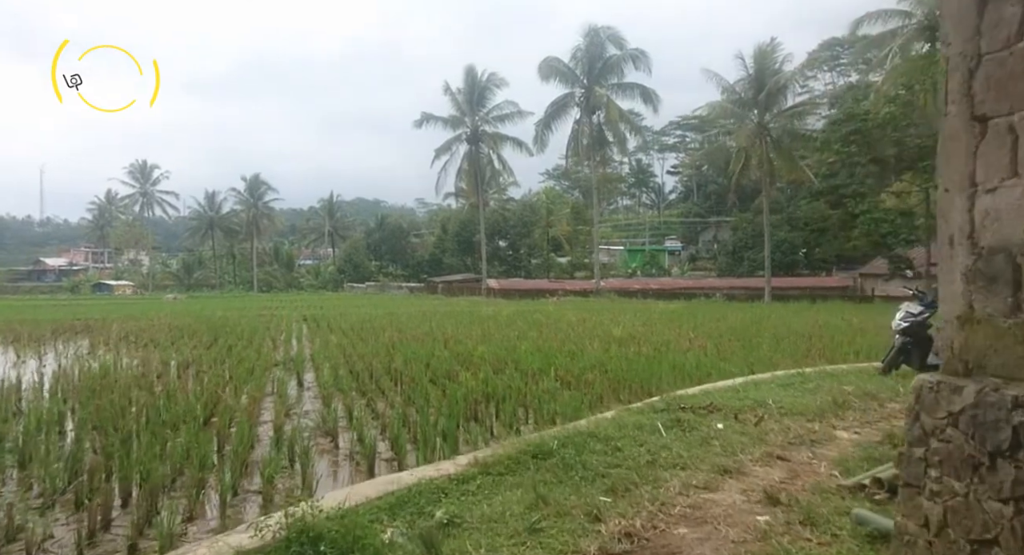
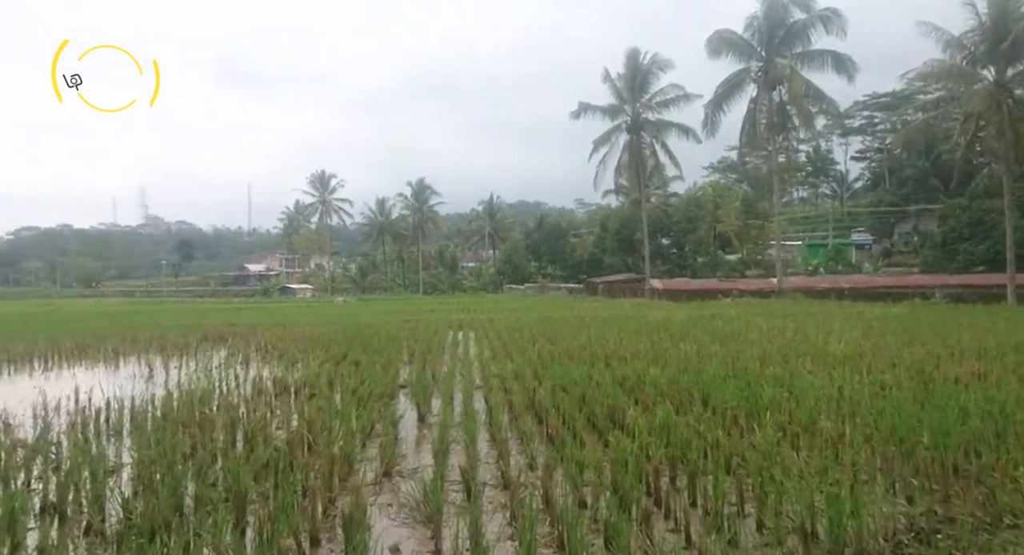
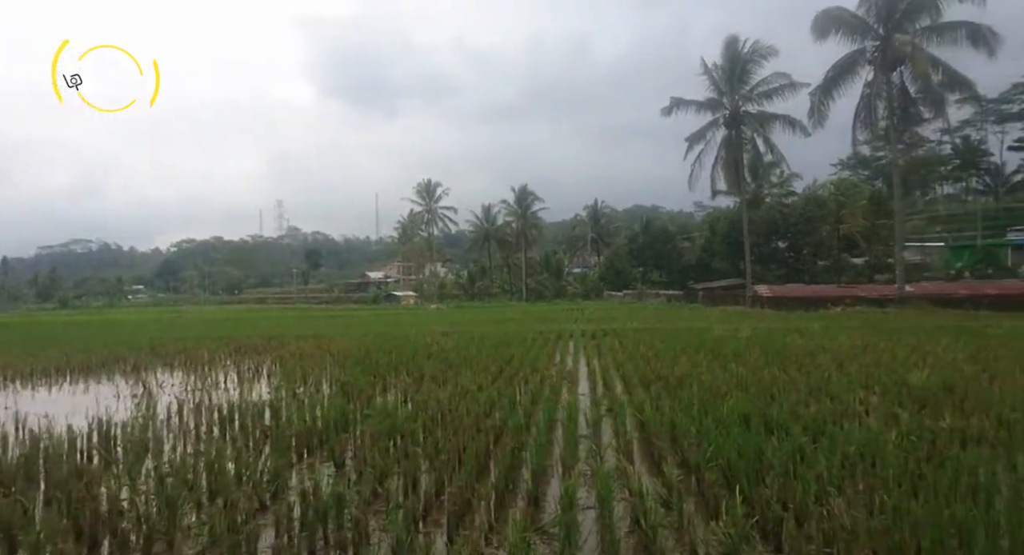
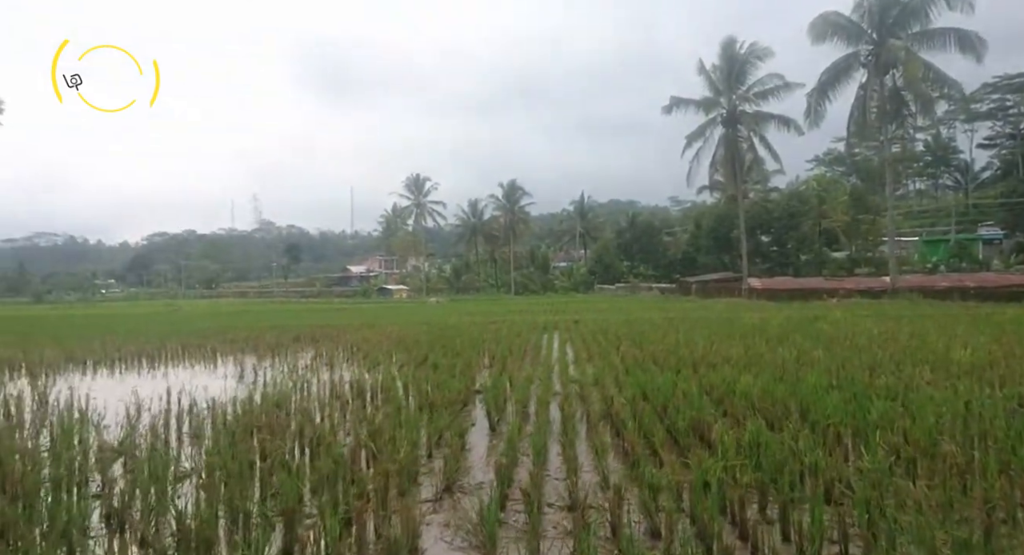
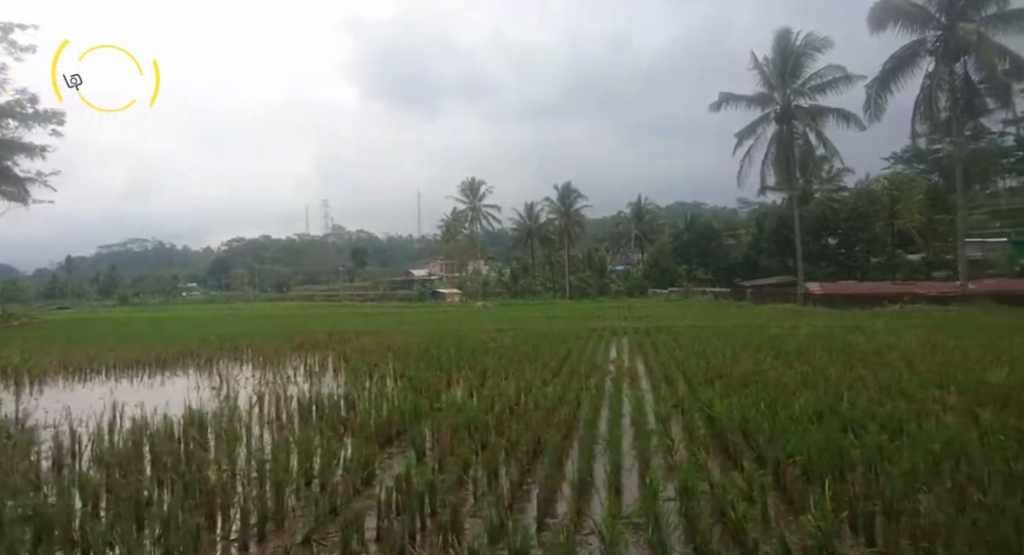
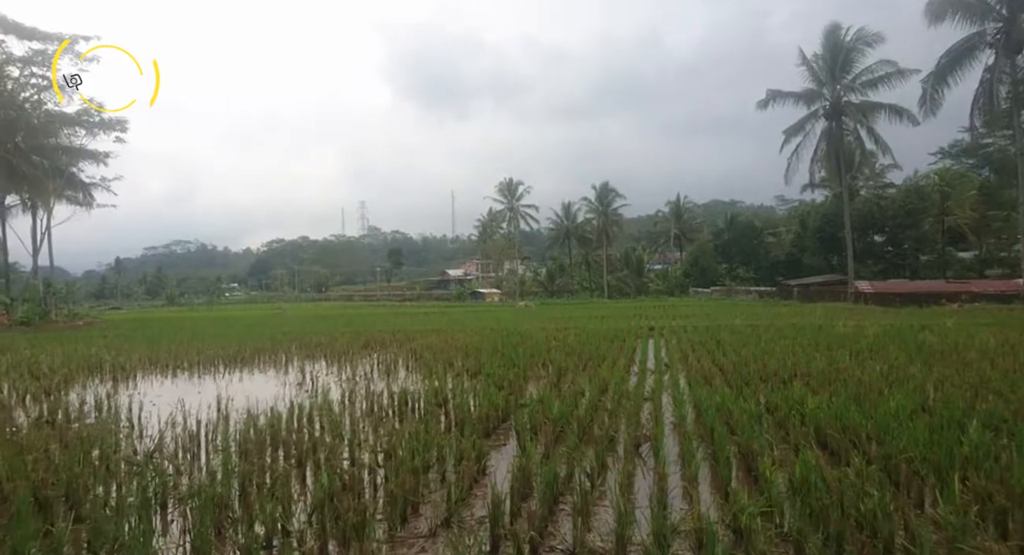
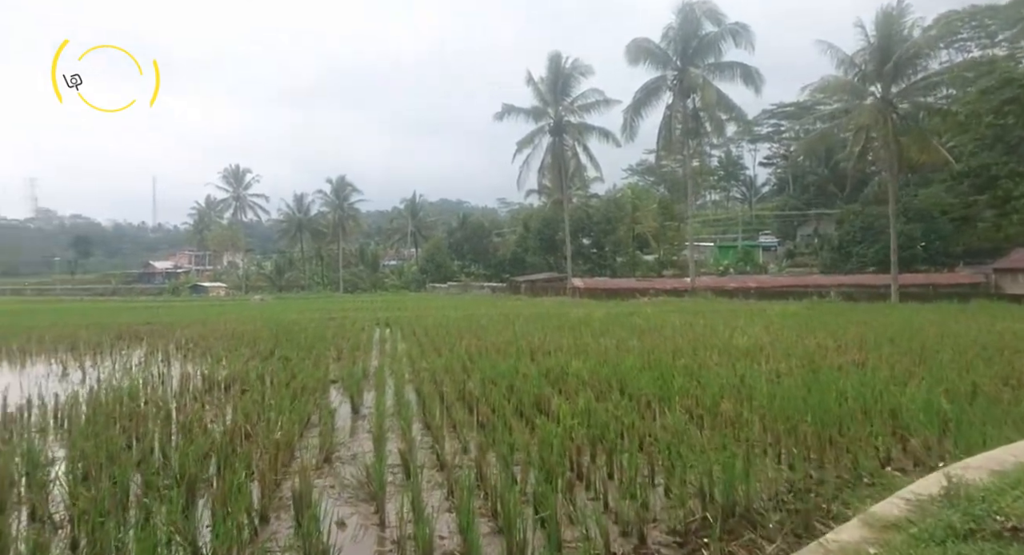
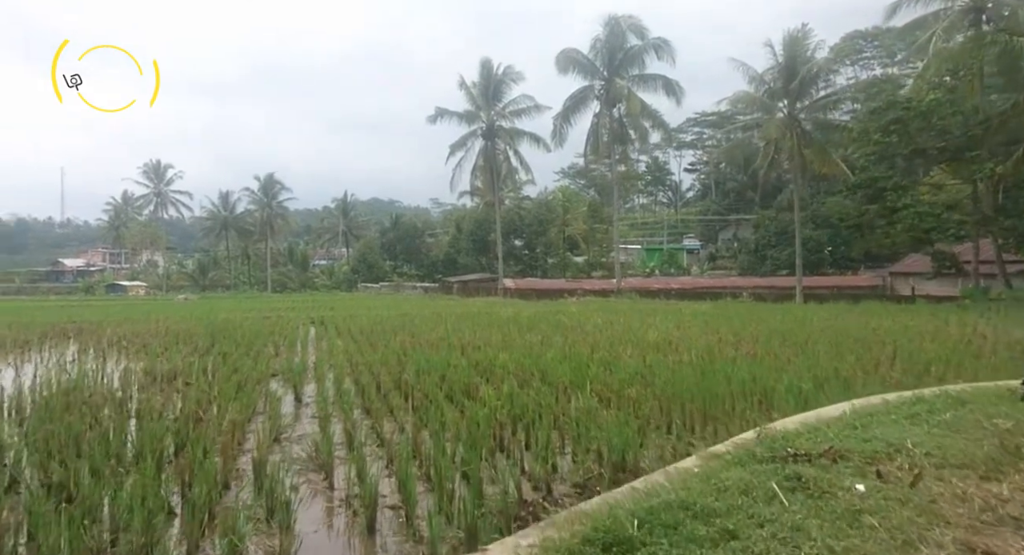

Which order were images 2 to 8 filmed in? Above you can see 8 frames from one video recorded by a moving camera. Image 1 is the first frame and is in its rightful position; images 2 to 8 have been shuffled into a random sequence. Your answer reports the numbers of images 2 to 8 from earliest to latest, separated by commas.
8, 7, 2, 4, 6, 5, 3
